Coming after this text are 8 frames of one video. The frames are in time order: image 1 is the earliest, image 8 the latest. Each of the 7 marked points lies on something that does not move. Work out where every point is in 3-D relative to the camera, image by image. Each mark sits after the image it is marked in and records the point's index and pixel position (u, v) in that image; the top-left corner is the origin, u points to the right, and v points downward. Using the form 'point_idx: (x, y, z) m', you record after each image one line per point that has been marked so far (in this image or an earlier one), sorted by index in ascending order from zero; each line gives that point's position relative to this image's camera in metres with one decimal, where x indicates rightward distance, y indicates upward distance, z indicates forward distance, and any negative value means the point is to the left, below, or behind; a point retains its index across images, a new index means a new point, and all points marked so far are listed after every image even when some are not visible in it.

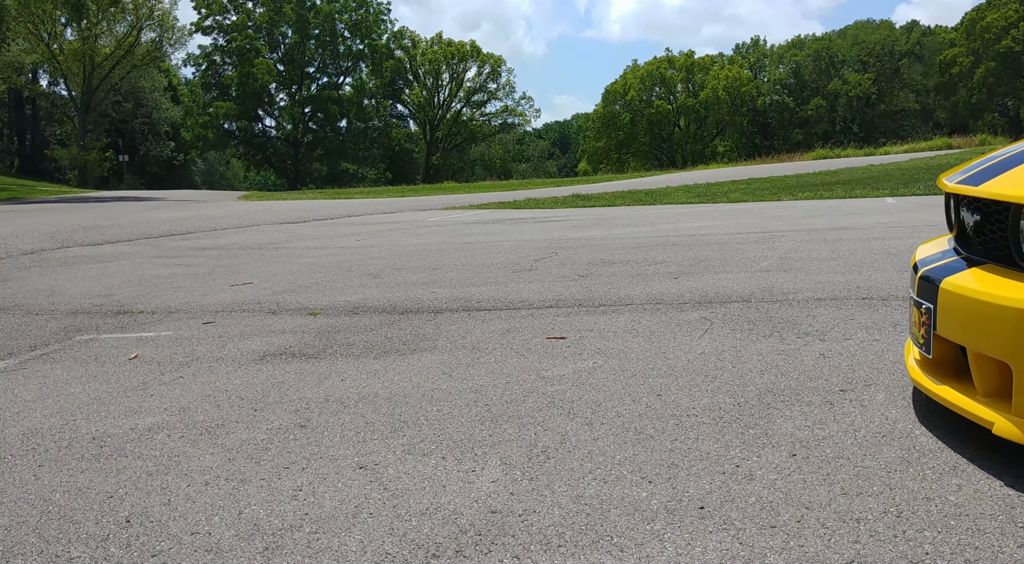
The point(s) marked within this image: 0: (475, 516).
0: (-0.1, -0.7, +2.4) m
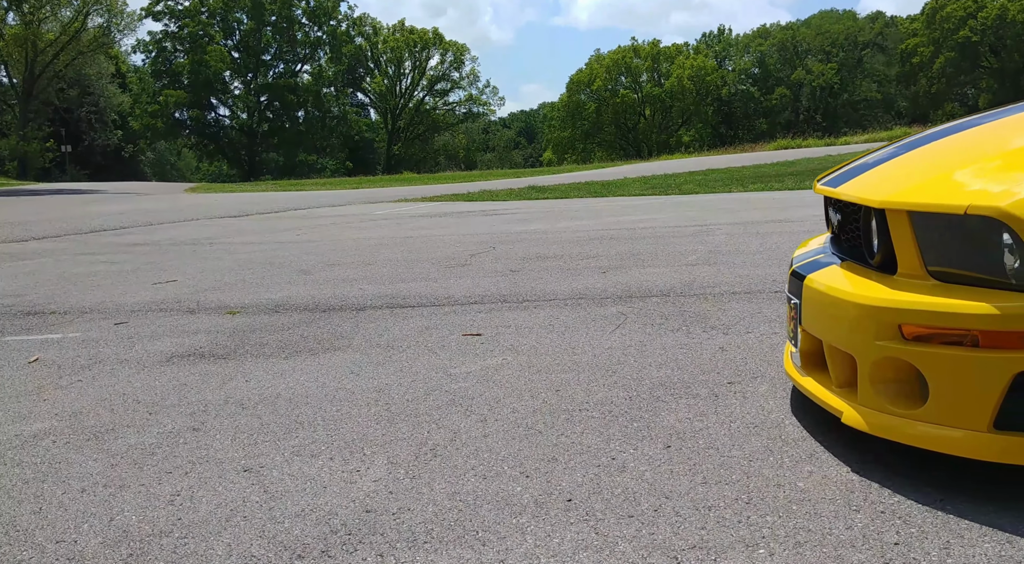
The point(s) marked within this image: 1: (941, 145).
0: (-0.5, -0.7, +2.4) m
1: (+1.5, +0.5, +2.7) m
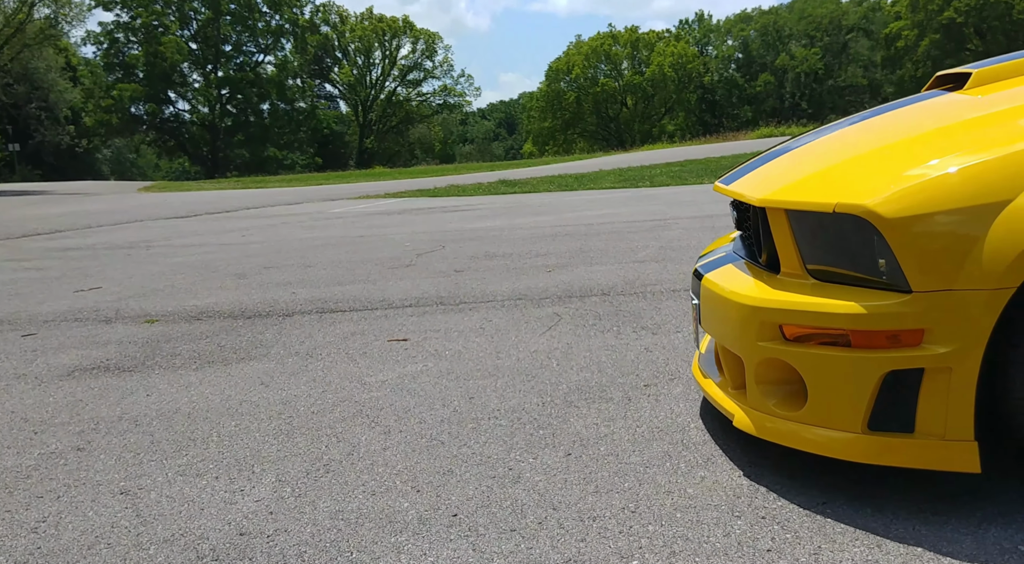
0: (-0.9, -0.8, +2.4) m
1: (+1.1, +0.5, +2.7) m
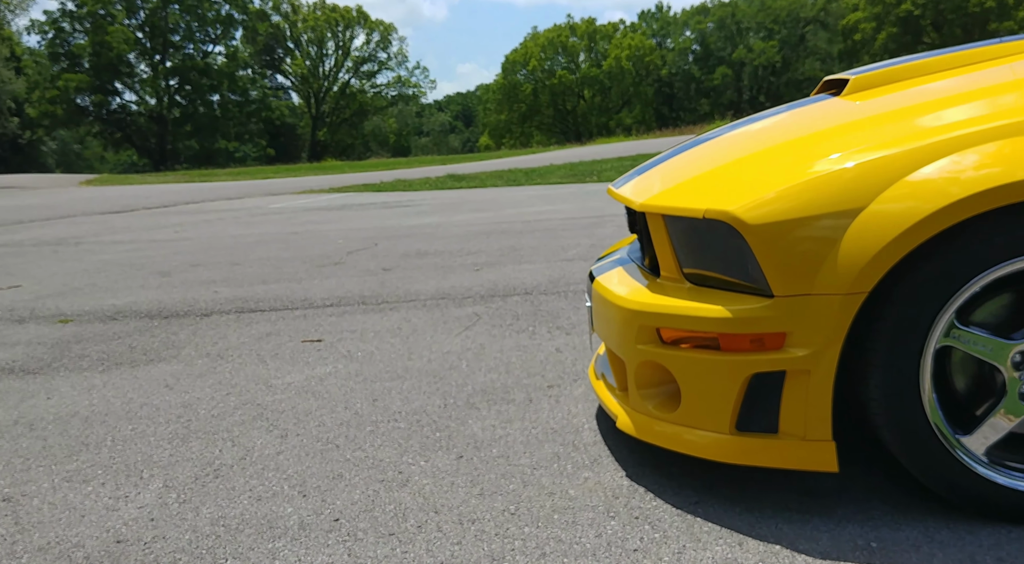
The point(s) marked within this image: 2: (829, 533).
0: (-1.2, -0.8, +2.3) m
1: (+0.8, +0.5, +2.8) m
2: (+0.9, -0.7, +2.2) m
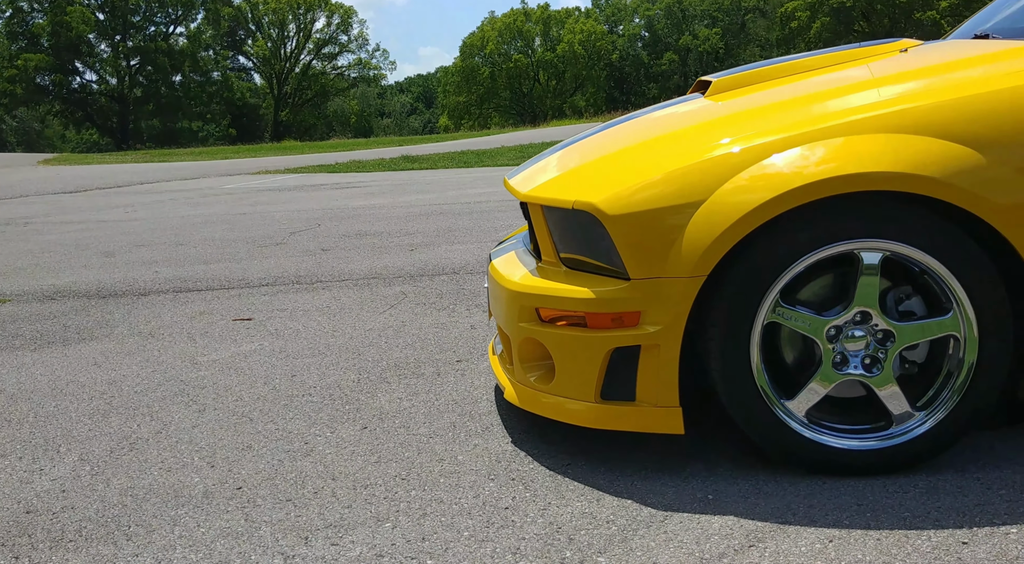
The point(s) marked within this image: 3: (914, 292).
0: (-1.6, -0.7, +2.5) m
1: (+0.4, +0.6, +3.1) m
2: (+0.5, -0.6, +2.5) m
3: (+1.2, 0.0, +2.5) m
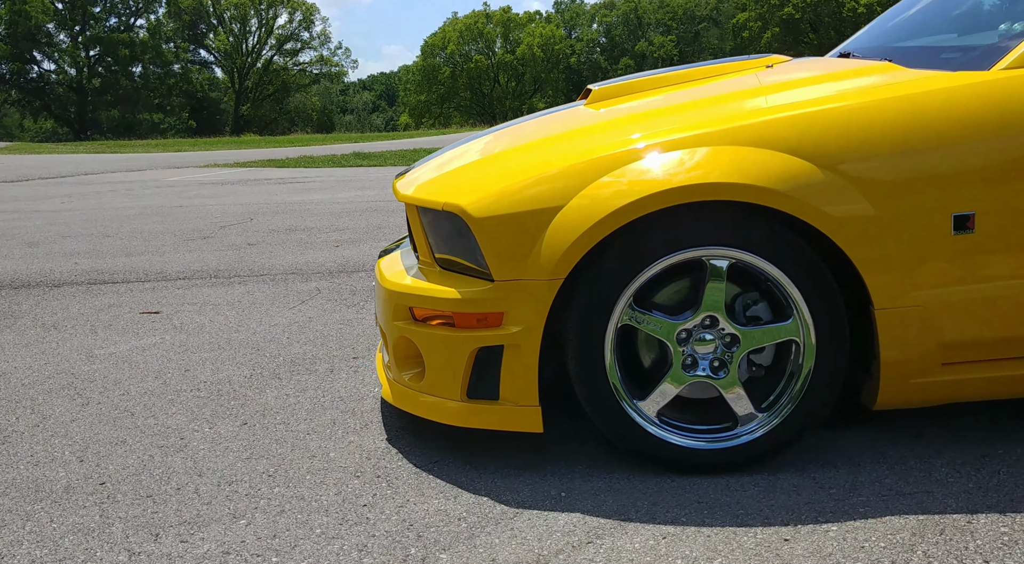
0: (-2.0, -0.7, +2.5) m
1: (-0.1, +0.6, +3.1) m
2: (+0.1, -0.7, +2.6) m
3: (+0.8, -0.1, +2.6) m
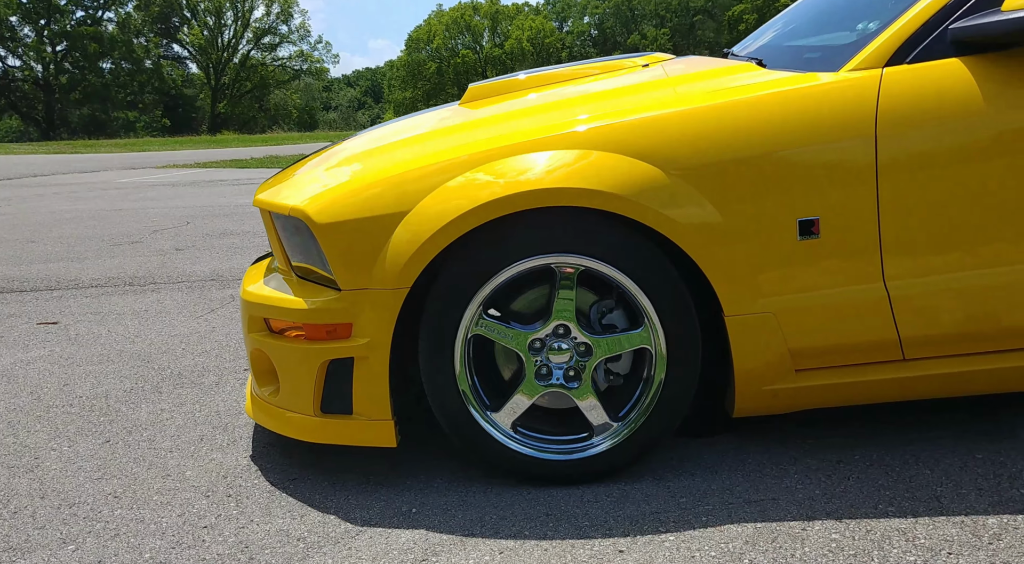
0: (-2.5, -0.8, +2.4) m
1: (-0.6, +0.5, +3.0) m
2: (-0.4, -0.7, +2.5) m
3: (+0.3, -0.1, +2.5) m
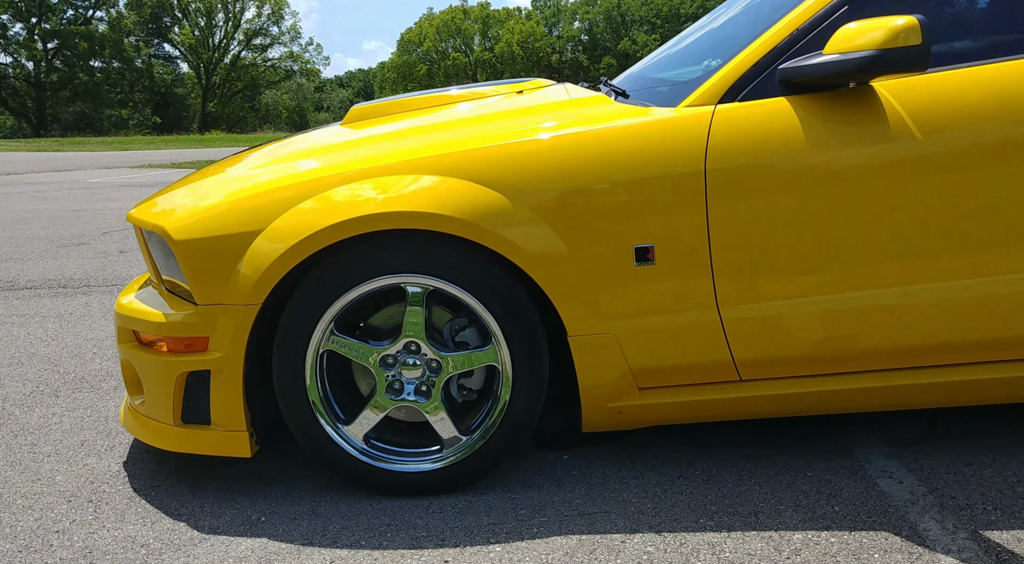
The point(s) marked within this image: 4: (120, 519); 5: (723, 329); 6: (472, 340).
0: (-3.0, -0.8, +2.4) m
1: (-1.0, +0.5, +3.1) m
2: (-0.9, -0.7, +2.6) m
3: (-0.1, -0.1, +2.6) m
4: (-1.2, -0.8, +2.6) m
5: (+0.7, -0.1, +2.5) m
6: (-0.1, -0.2, +2.6) m
